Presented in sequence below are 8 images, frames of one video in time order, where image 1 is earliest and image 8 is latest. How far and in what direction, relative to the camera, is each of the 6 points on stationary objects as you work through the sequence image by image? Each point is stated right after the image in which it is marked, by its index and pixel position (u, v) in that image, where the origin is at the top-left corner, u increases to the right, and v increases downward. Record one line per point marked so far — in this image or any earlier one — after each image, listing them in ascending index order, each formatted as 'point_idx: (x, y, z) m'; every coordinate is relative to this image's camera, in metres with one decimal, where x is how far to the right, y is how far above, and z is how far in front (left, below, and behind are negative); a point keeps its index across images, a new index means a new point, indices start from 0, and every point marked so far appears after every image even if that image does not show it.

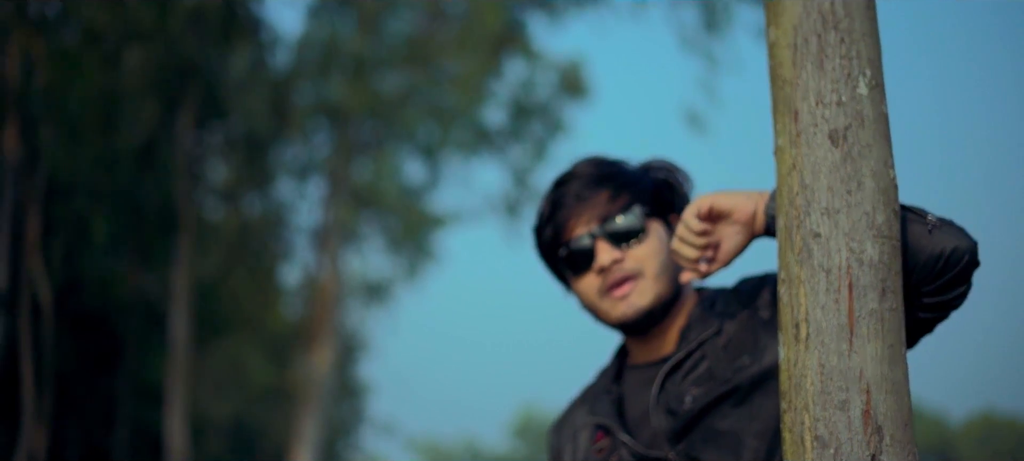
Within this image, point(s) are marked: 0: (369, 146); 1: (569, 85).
0: (-2.3, +1.4, +18.8) m
1: (+0.9, +2.2, +18.3) m
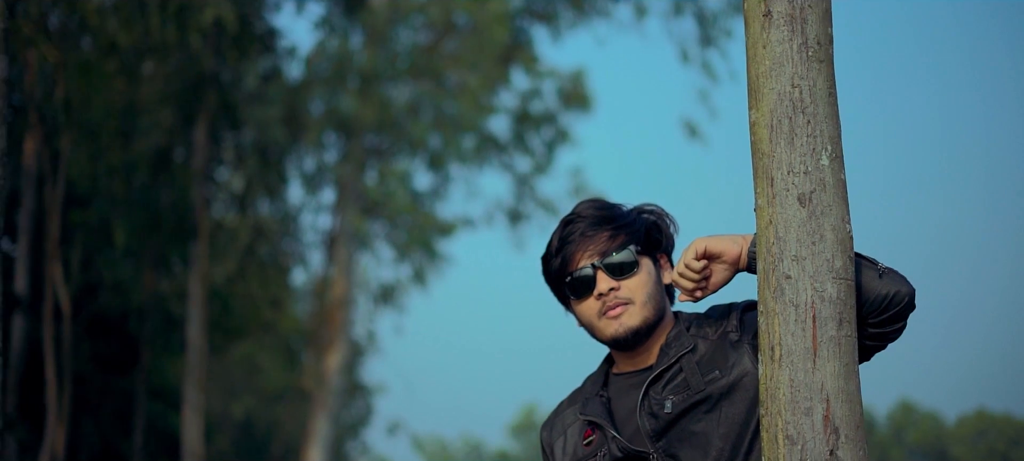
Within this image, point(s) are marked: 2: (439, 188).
0: (-2.2, +1.3, +19.3) m
1: (+1.0, +2.1, +18.8) m
2: (-1.2, +0.7, +19.0) m
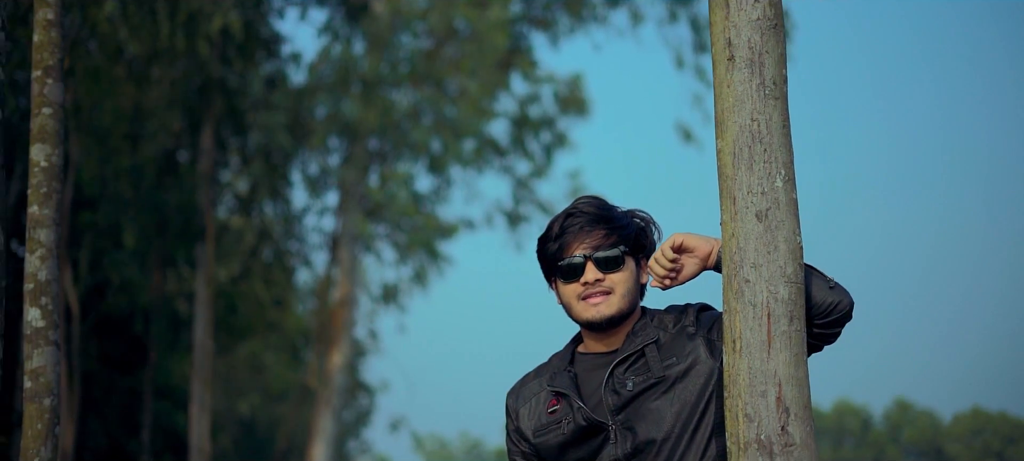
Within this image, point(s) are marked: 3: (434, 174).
0: (-2.2, +1.3, +19.7) m
1: (+1.0, +2.1, +19.2) m
2: (-1.2, +0.7, +19.4) m
3: (-1.2, +0.9, +19.3) m
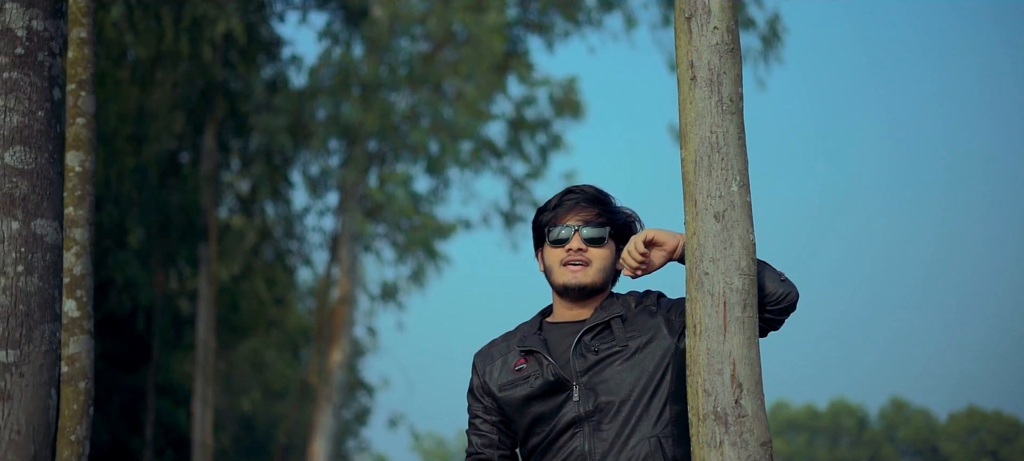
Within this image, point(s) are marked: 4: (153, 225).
0: (-2.3, +1.3, +20.1) m
1: (+0.9, +2.1, +19.6) m
2: (-1.3, +0.7, +19.8) m
3: (-1.3, +0.9, +19.7) m
4: (-5.3, +0.1, +17.5) m
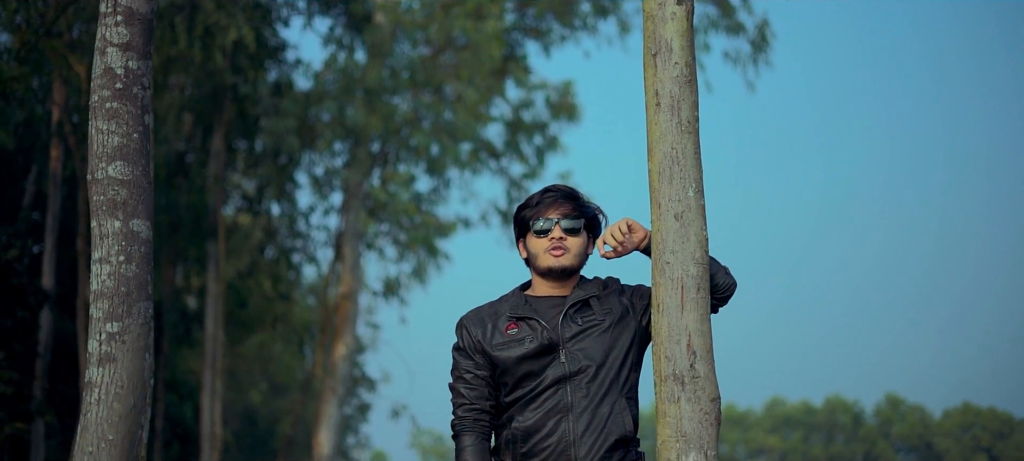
0: (-2.3, +1.3, +20.8) m
1: (+0.9, +2.1, +20.3) m
2: (-1.3, +0.7, +20.5) m
3: (-1.3, +0.9, +20.4) m
4: (-5.3, +0.1, +18.2) m
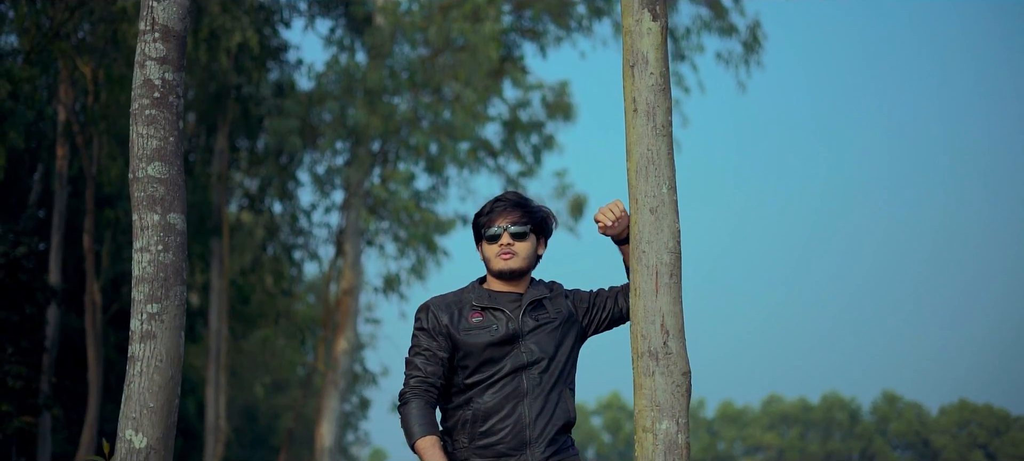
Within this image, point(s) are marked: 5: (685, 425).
0: (-2.4, +1.3, +21.2) m
1: (+0.9, +2.2, +20.7) m
2: (-1.3, +0.7, +20.9) m
3: (-1.4, +1.0, +20.8) m
4: (-5.4, +0.1, +18.6) m
5: (+0.8, -0.8, +5.3) m
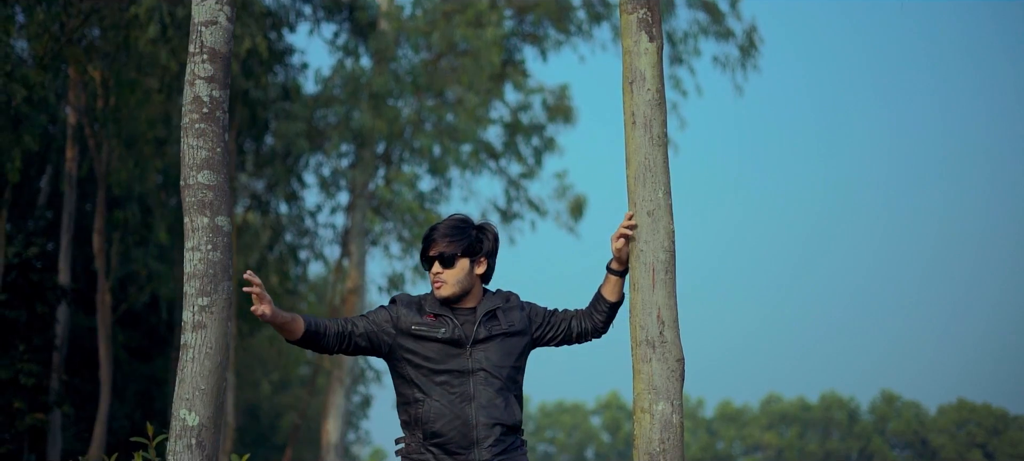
0: (-2.4, +1.3, +21.6) m
1: (+0.9, +2.2, +21.1) m
2: (-1.3, +0.7, +21.4) m
3: (-1.4, +1.0, +21.3) m
4: (-5.3, +0.1, +19.1) m
5: (+0.8, -0.8, +5.8) m
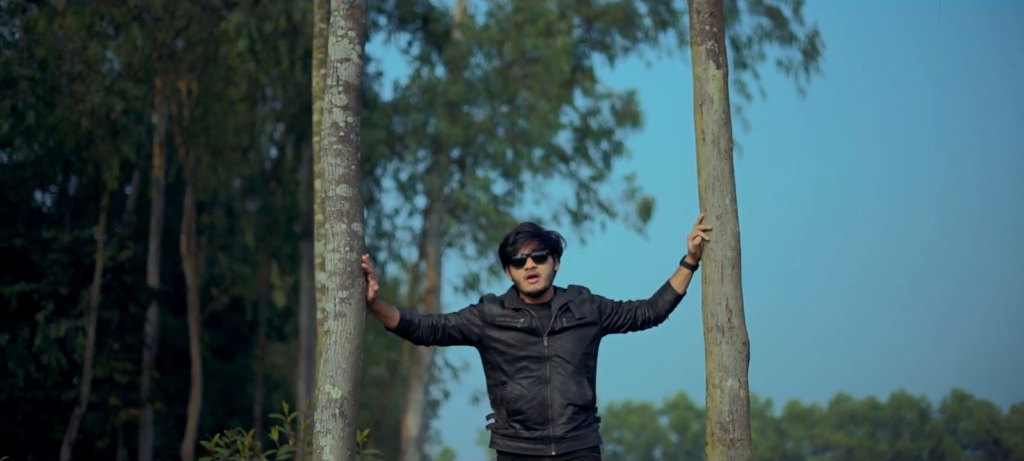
0: (-1.0, +1.3, +22.5) m
1: (+2.2, +2.2, +21.8) m
2: (0.0, +0.7, +22.2) m
3: (-0.1, +0.9, +22.1) m
4: (-4.1, +0.1, +20.1) m
5: (+1.3, -0.9, +6.5) m
